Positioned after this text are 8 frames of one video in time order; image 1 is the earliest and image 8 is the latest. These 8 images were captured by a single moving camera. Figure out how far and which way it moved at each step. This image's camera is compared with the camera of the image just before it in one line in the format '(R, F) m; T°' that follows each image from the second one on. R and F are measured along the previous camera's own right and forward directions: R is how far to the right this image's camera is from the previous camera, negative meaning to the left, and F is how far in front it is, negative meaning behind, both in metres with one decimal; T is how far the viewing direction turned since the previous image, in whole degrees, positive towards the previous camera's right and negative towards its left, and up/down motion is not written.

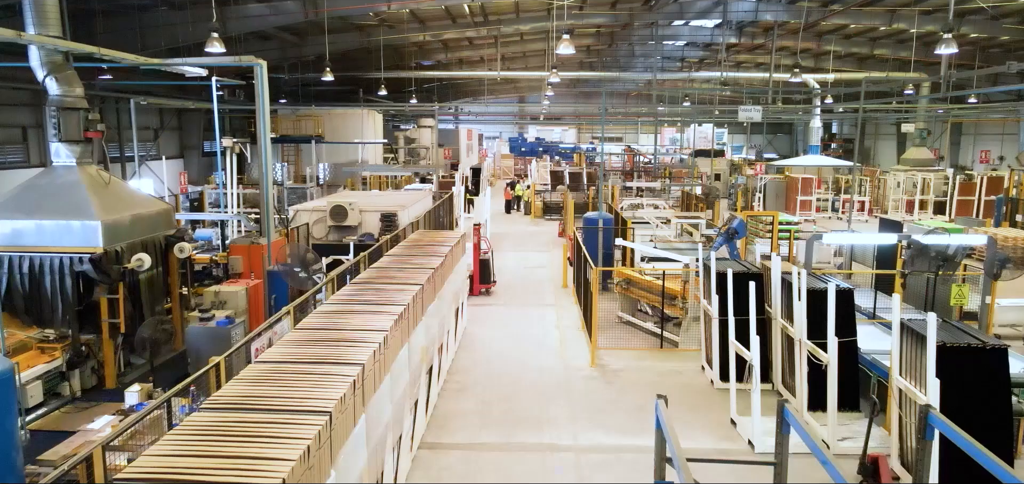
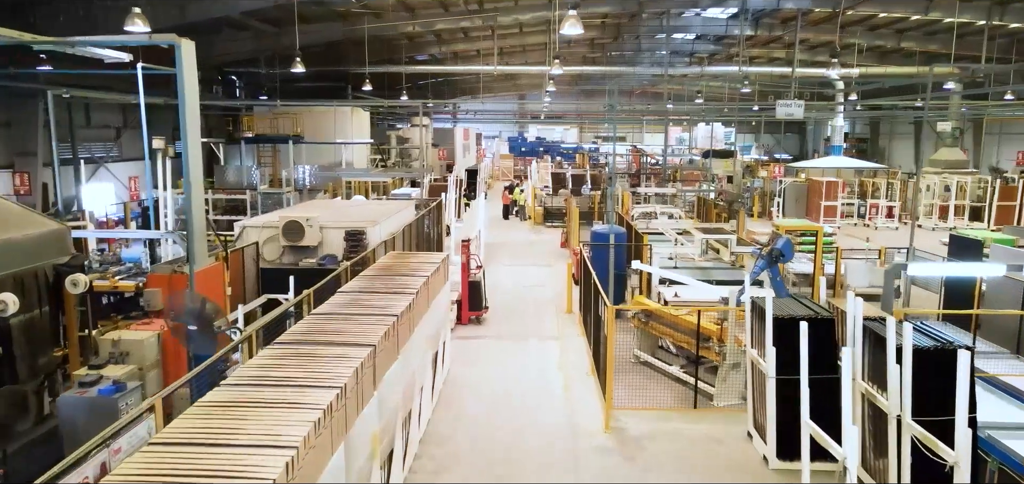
(+0.1, +1.9) m; 0°
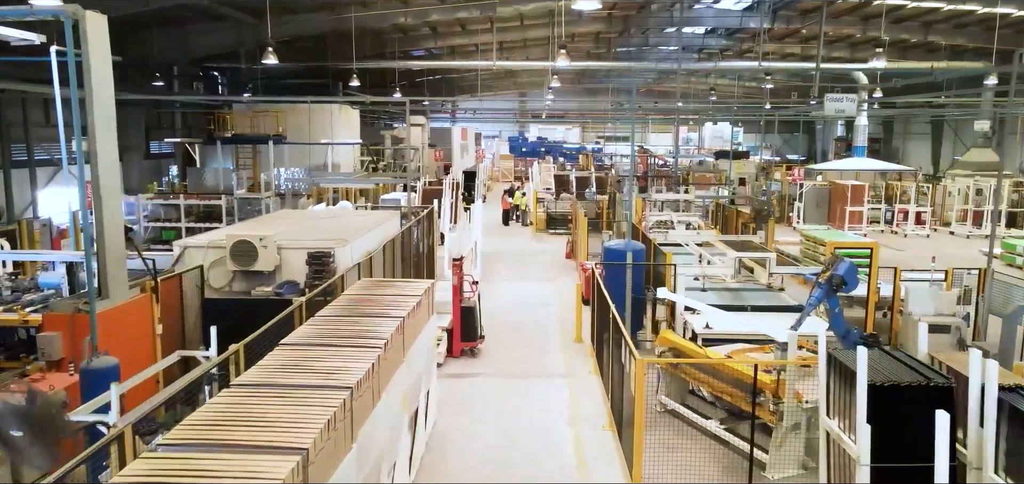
(0.0, +1.5) m; 0°
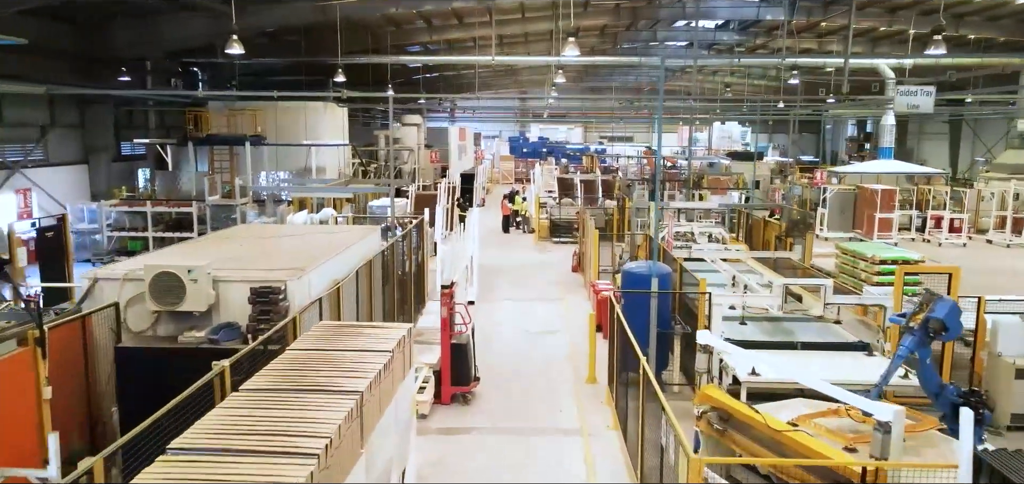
(0.0, +1.5) m; 0°
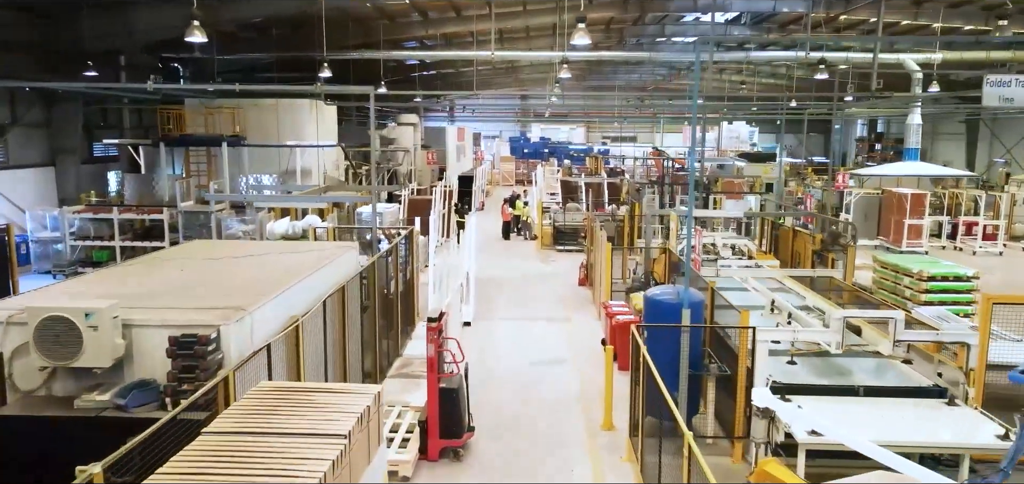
(0.0, +1.3) m; 0°
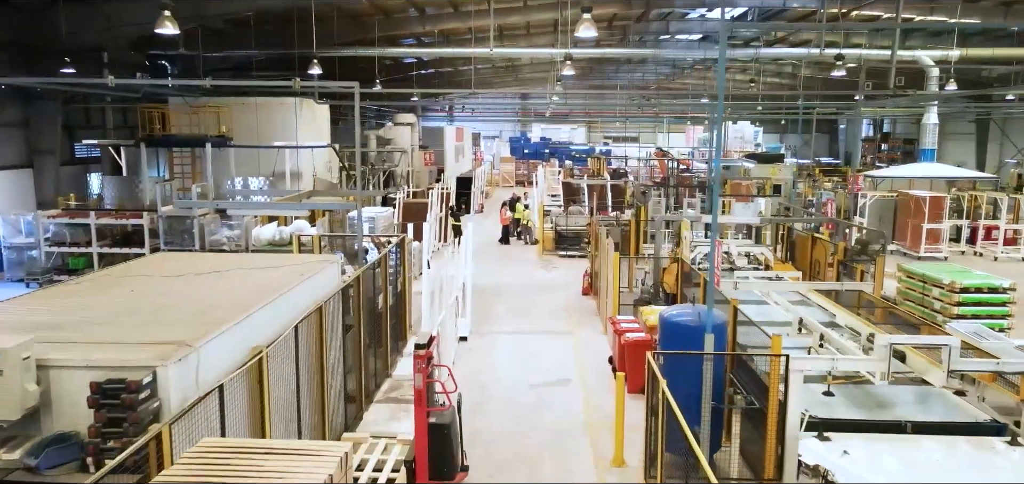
(0.0, +0.7) m; 0°
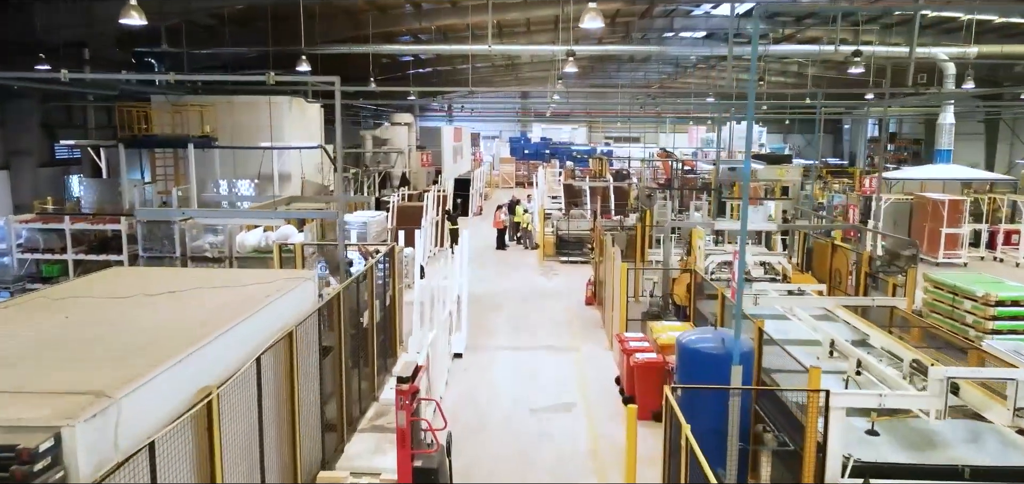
(0.0, +0.7) m; 0°
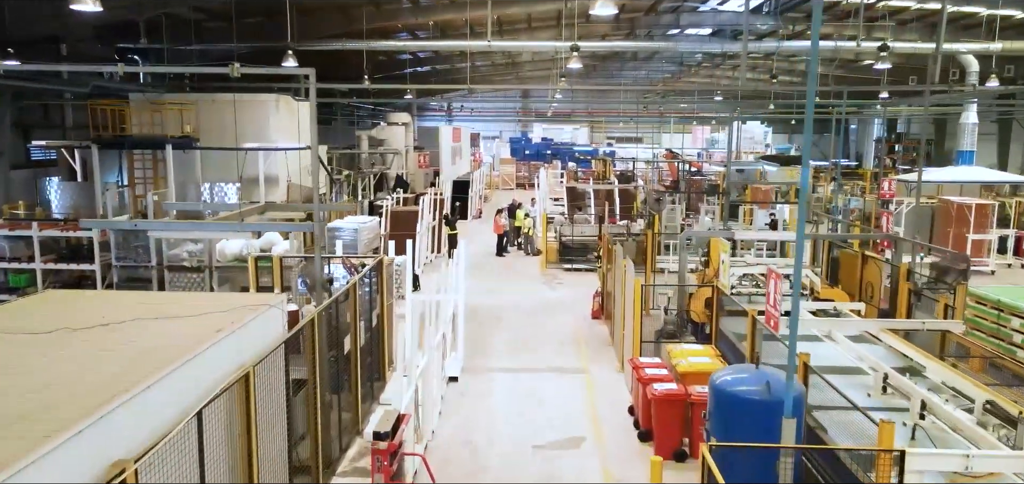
(0.0, +0.8) m; 0°
